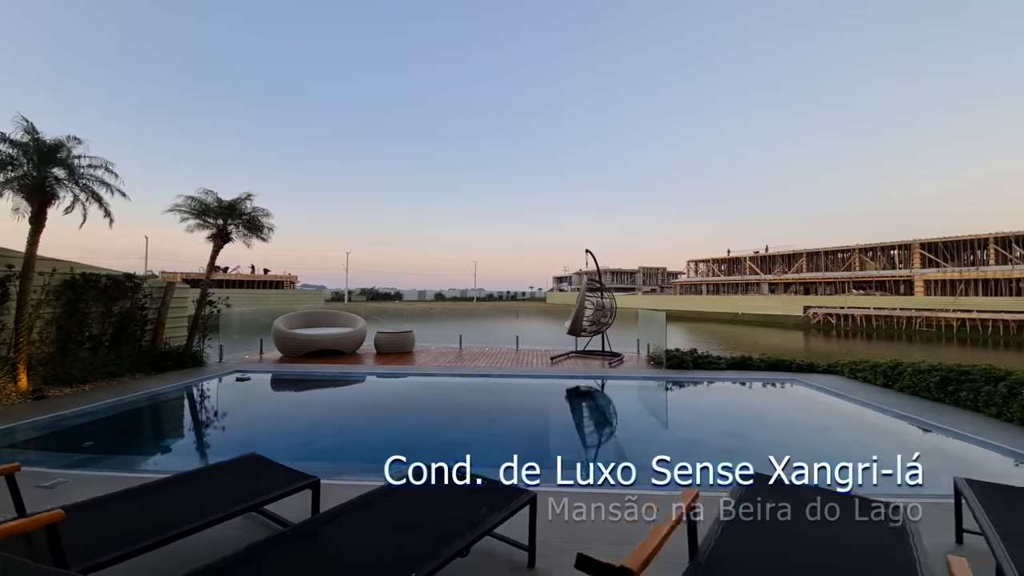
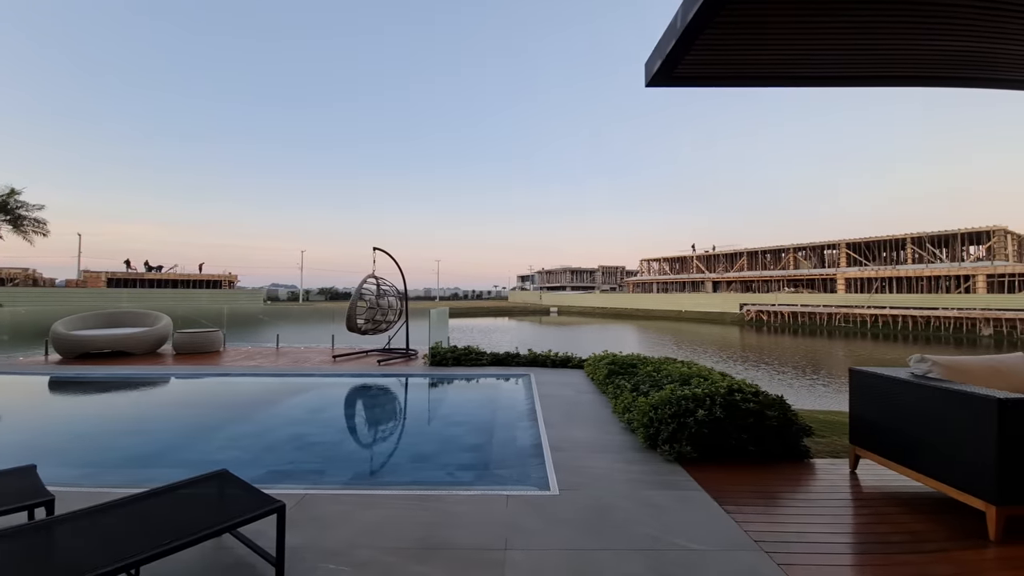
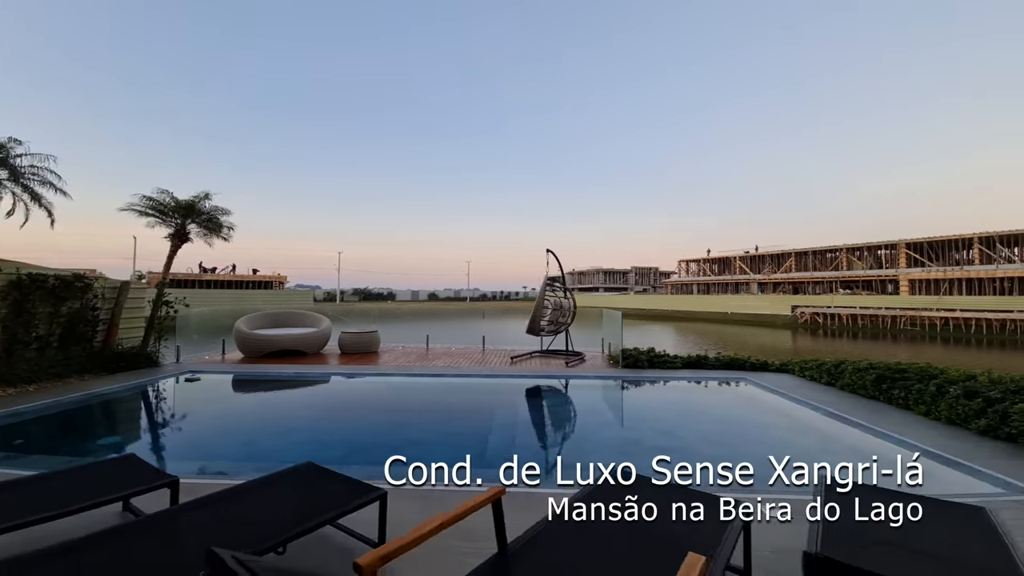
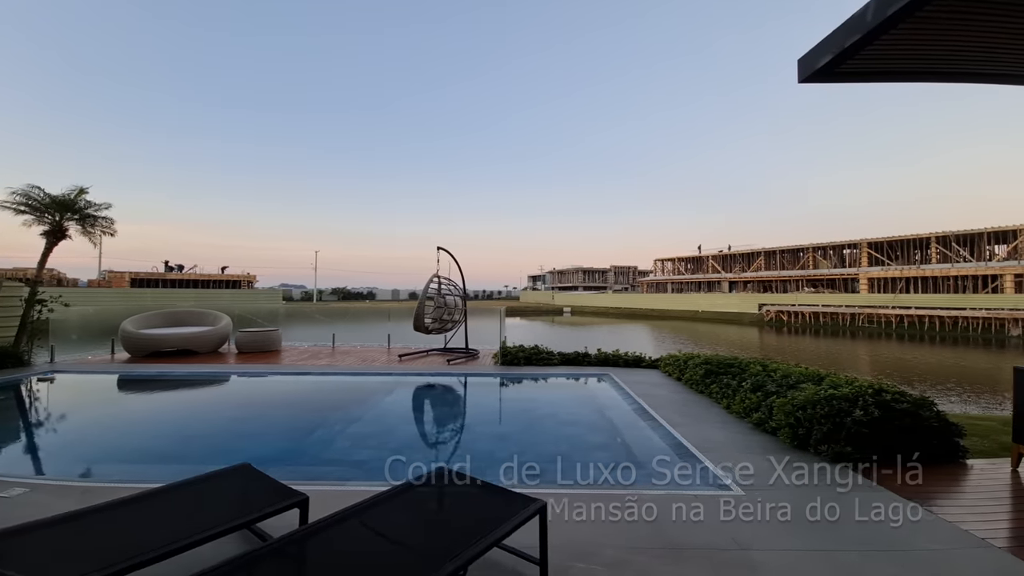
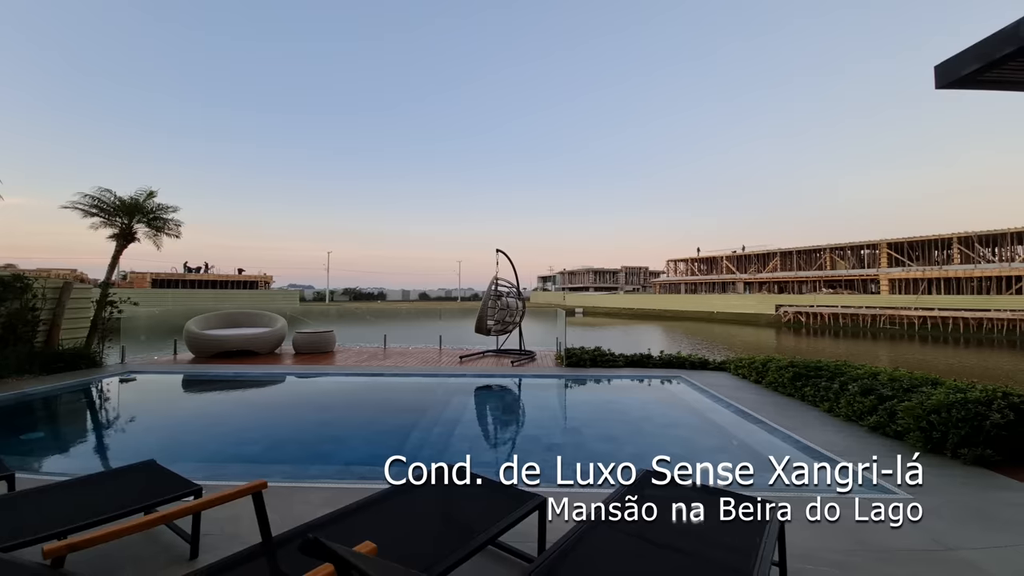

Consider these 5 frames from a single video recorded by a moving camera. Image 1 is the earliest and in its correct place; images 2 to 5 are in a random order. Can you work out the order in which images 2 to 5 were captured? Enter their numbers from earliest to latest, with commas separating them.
3, 5, 4, 2
